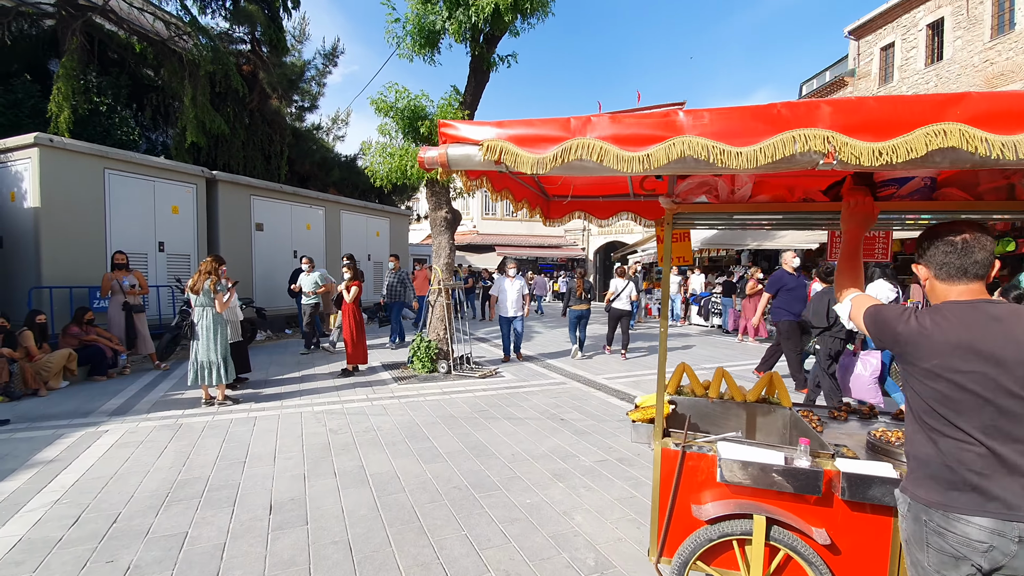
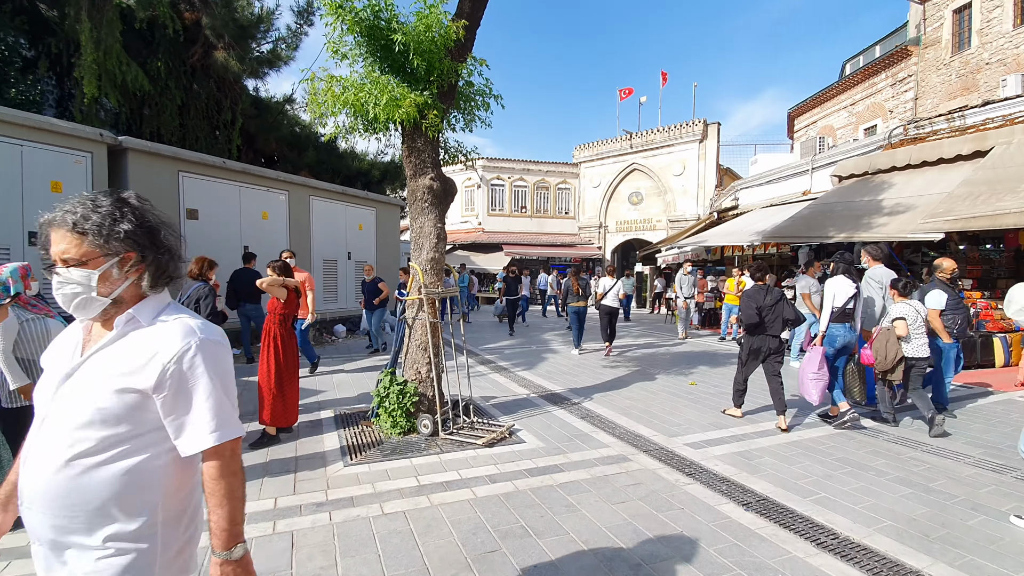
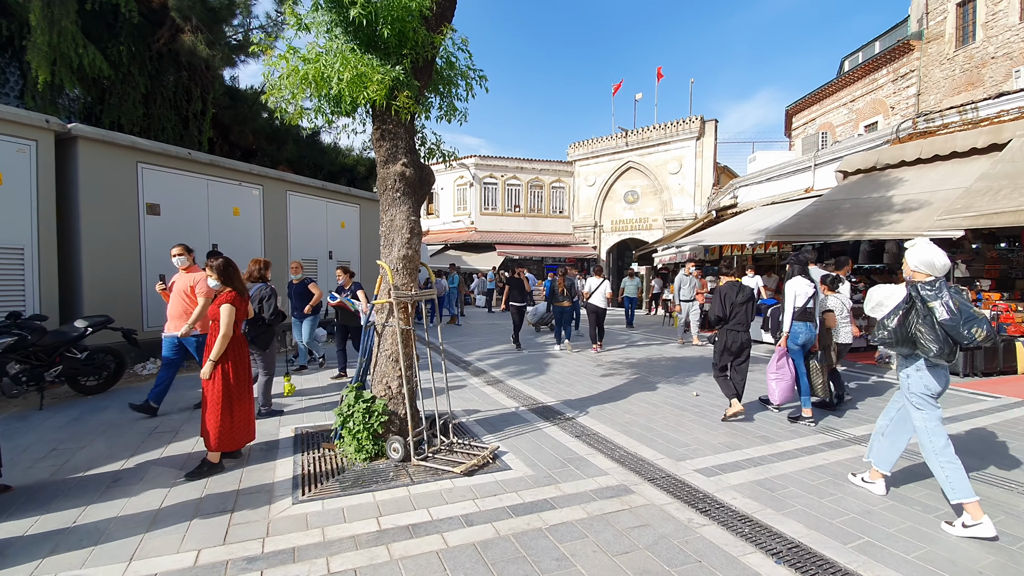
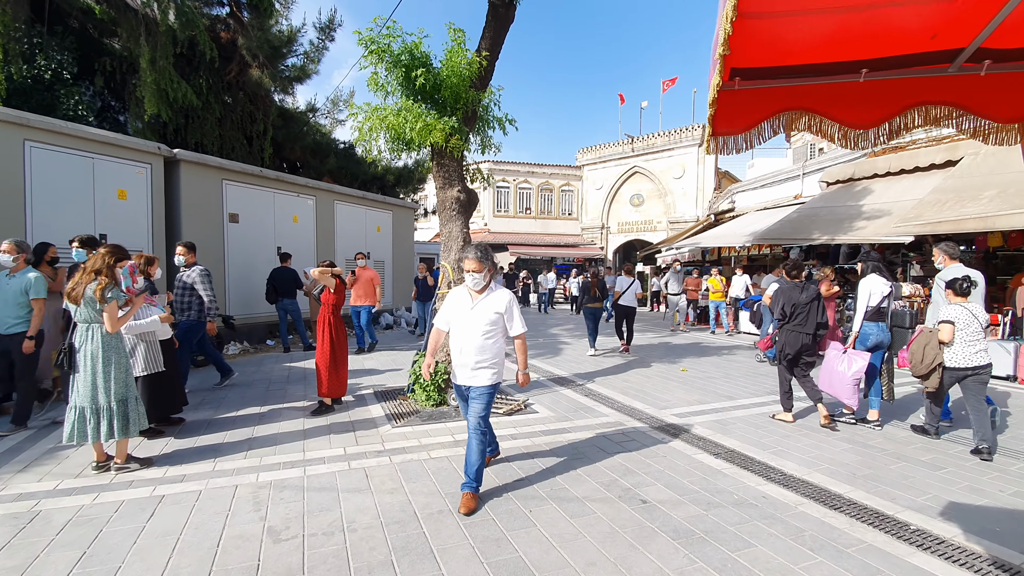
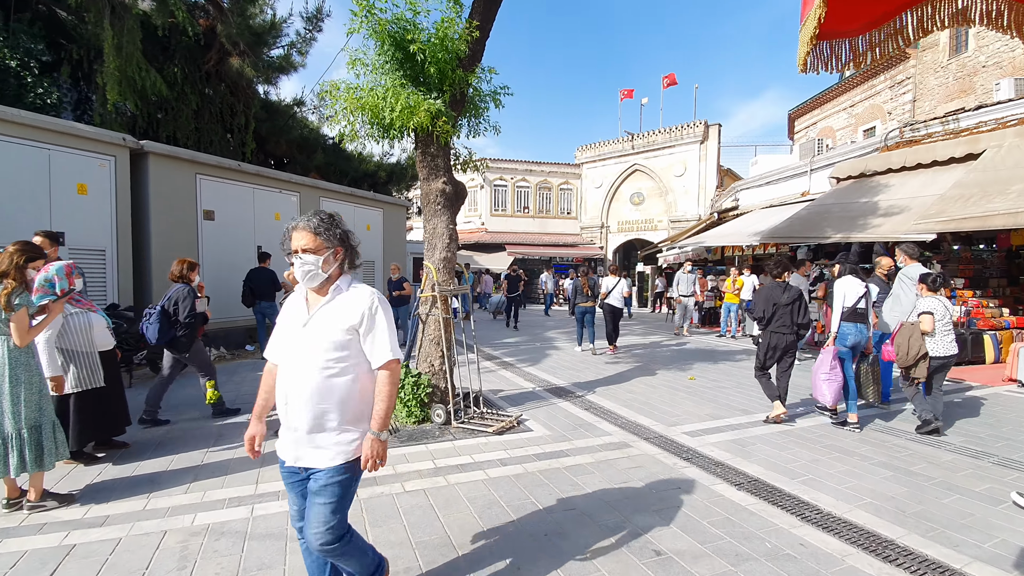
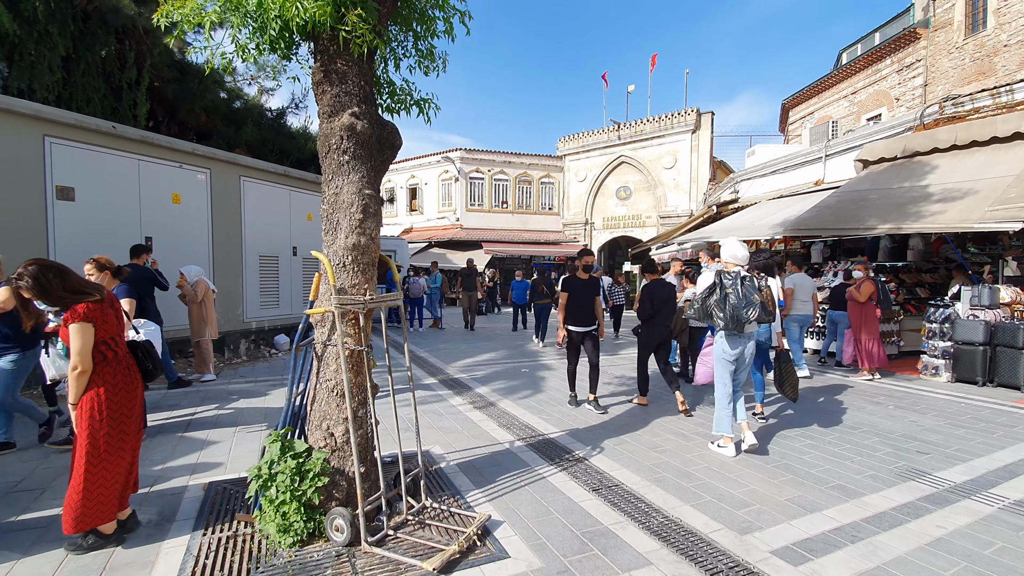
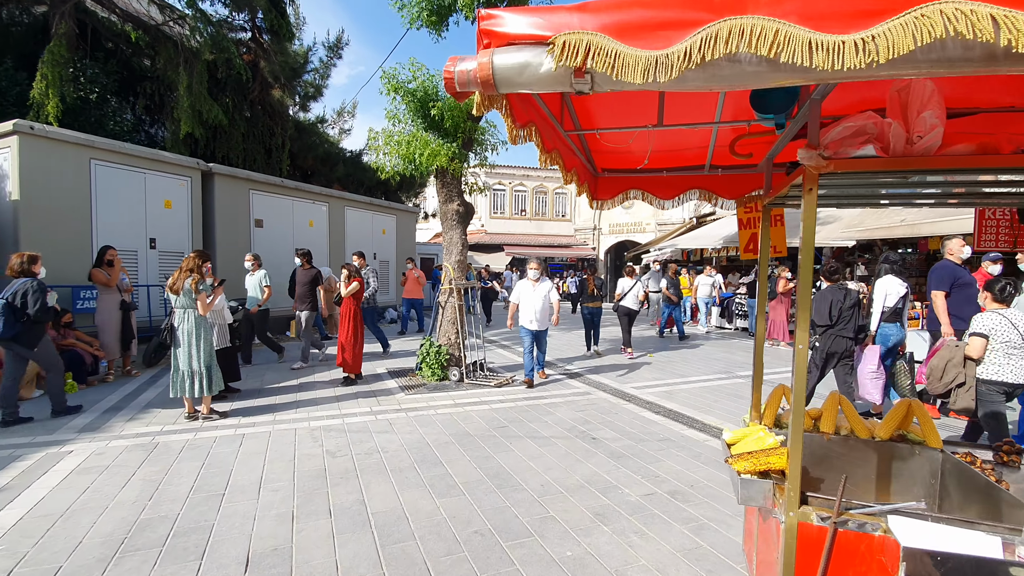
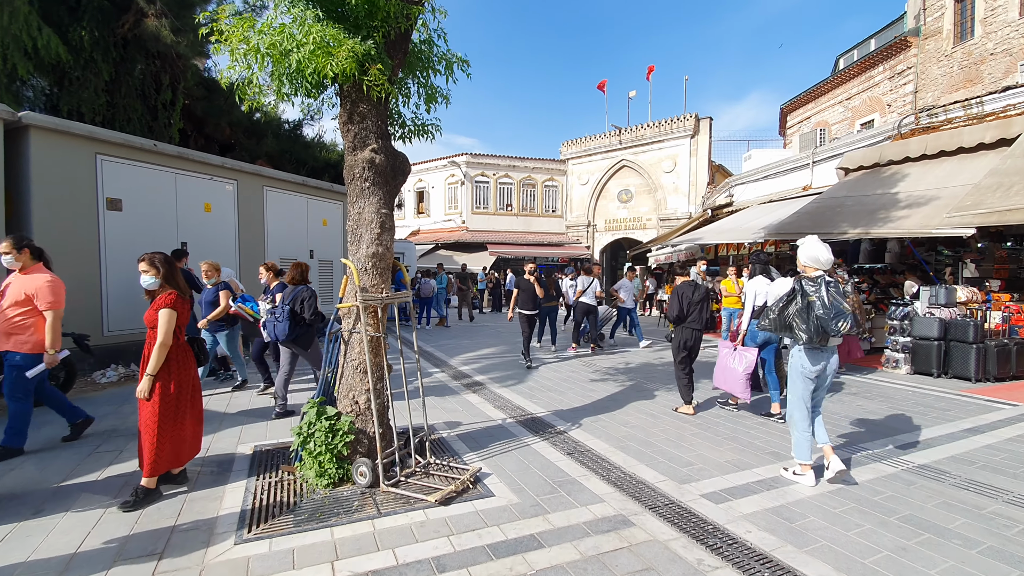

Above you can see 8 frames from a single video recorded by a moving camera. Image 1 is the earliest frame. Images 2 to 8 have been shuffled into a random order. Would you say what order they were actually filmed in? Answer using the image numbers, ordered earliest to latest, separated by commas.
7, 4, 5, 2, 3, 8, 6
